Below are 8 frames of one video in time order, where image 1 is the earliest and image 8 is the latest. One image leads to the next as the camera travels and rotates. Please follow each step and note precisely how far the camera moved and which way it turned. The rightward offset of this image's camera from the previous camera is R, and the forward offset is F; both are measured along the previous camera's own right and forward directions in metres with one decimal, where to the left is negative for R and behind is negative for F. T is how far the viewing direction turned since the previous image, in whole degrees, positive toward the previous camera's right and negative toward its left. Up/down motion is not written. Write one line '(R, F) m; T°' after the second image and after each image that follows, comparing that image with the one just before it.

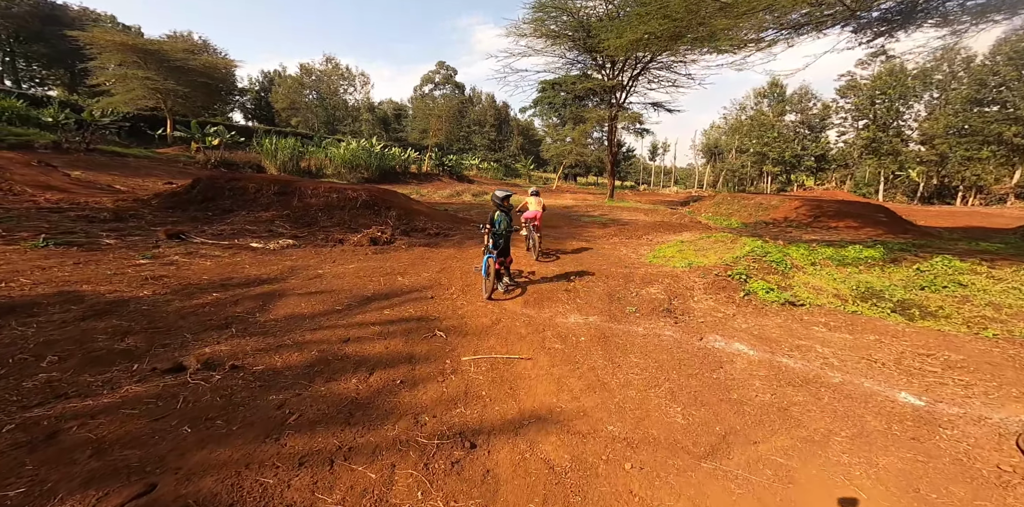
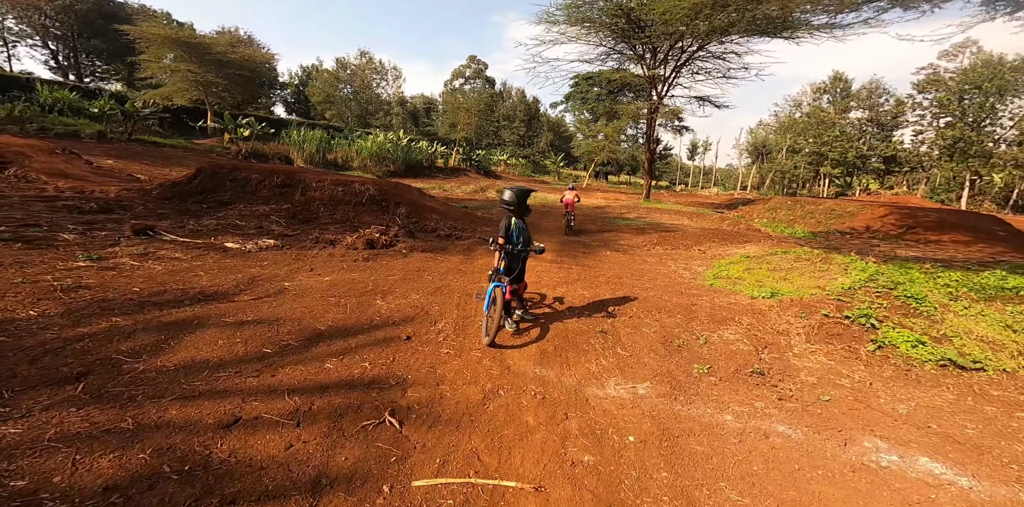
(+0.2, +2.2) m; -3°
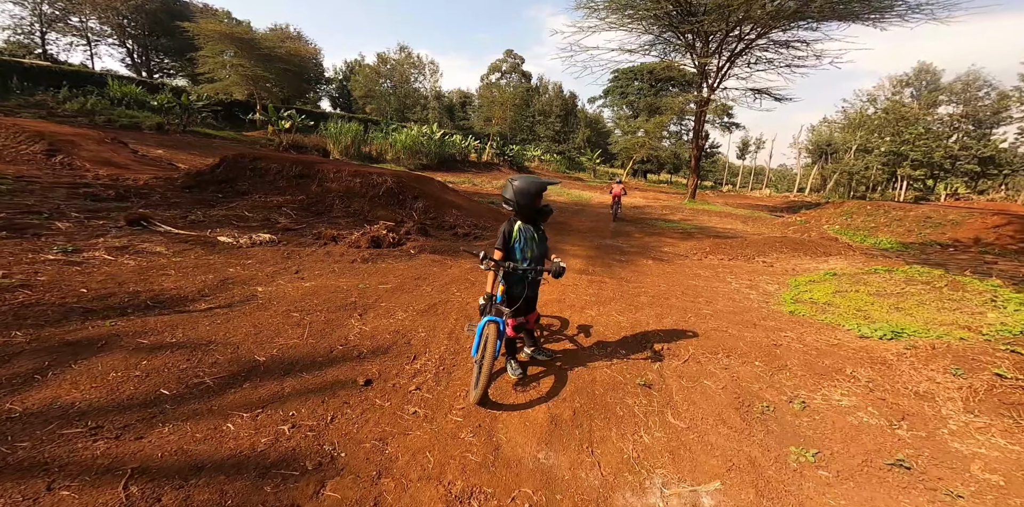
(+0.2, +1.4) m; -5°
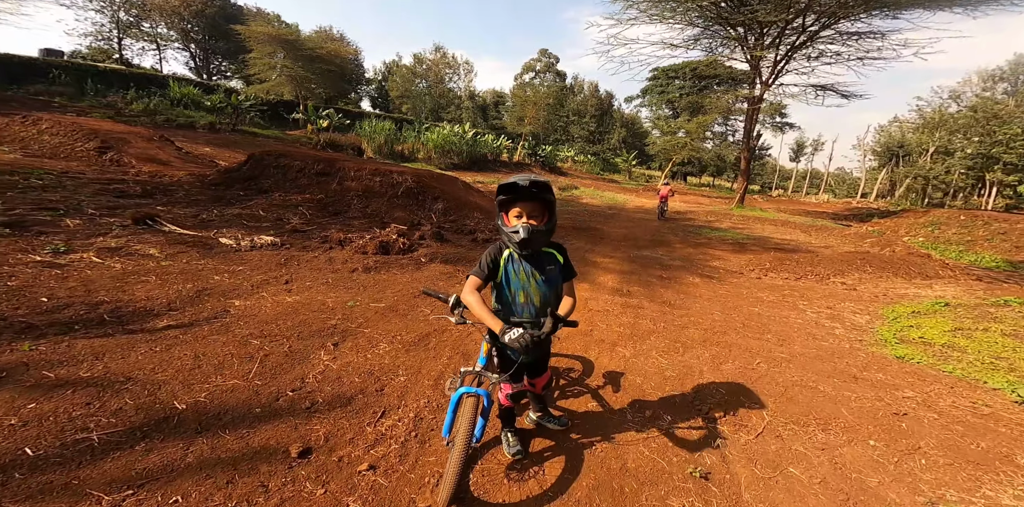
(+0.2, +1.1) m; -5°
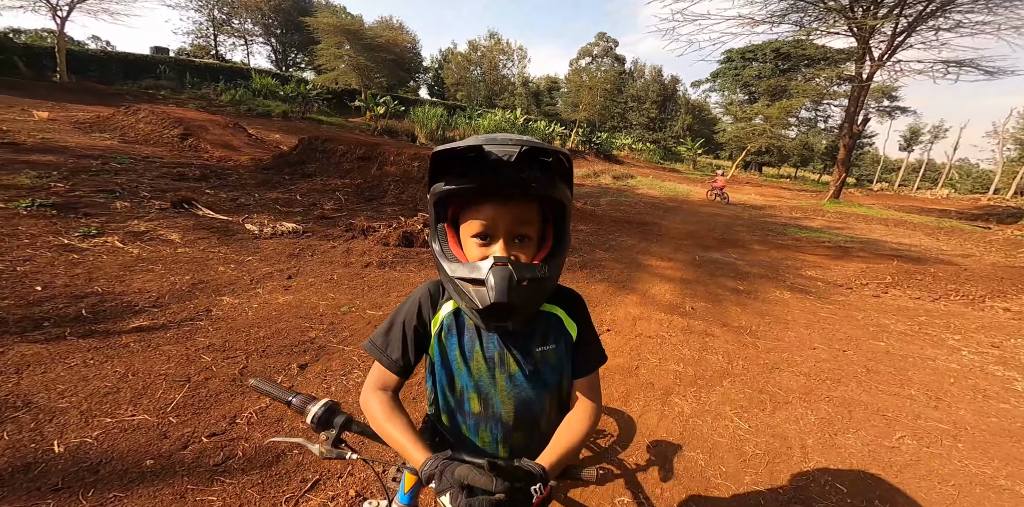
(+0.3, +1.1) m; -8°
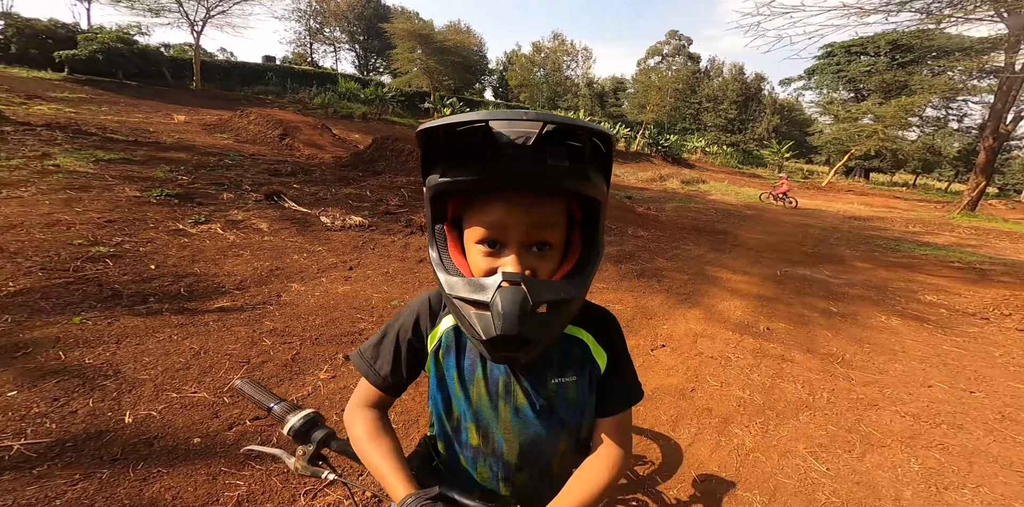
(+0.1, +0.1) m; -8°
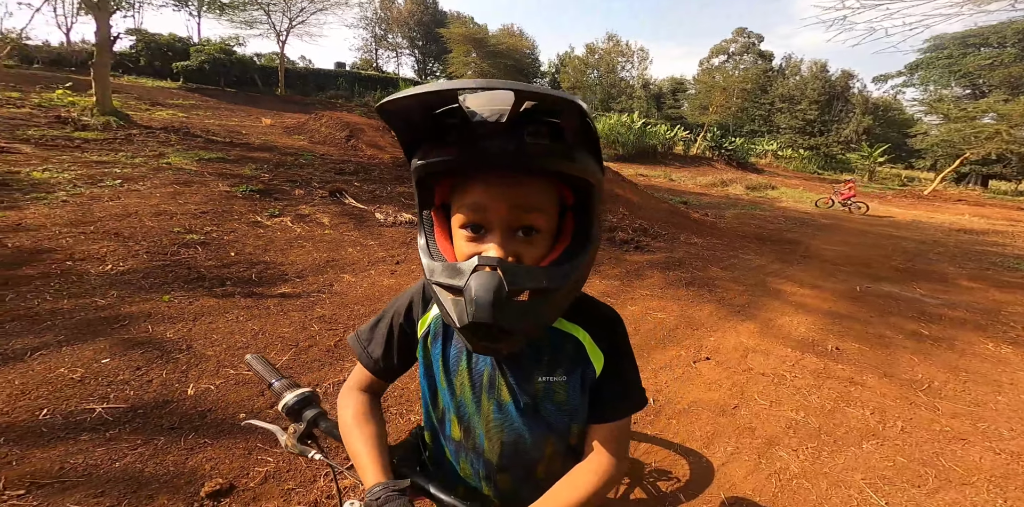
(+0.1, 0.0) m; -6°
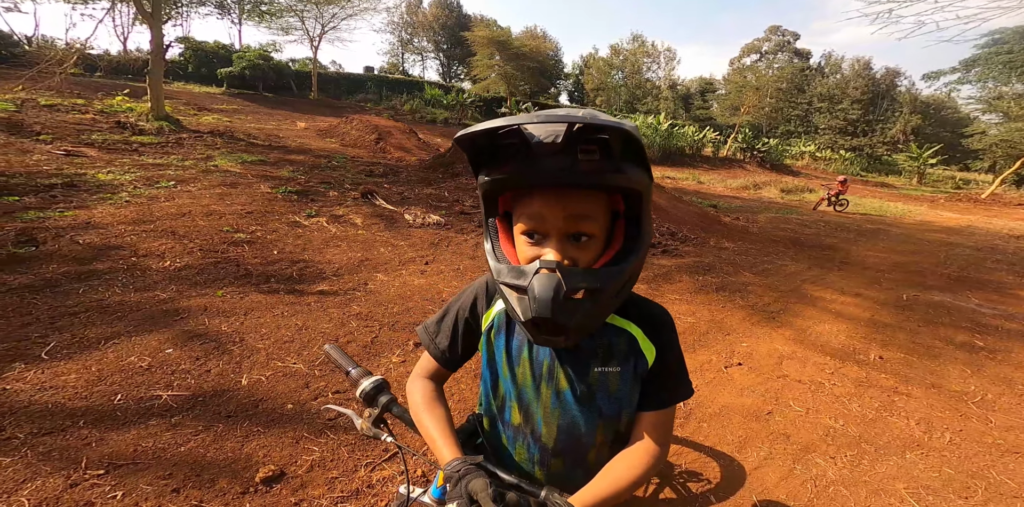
(0.0, 0.0) m; -3°
